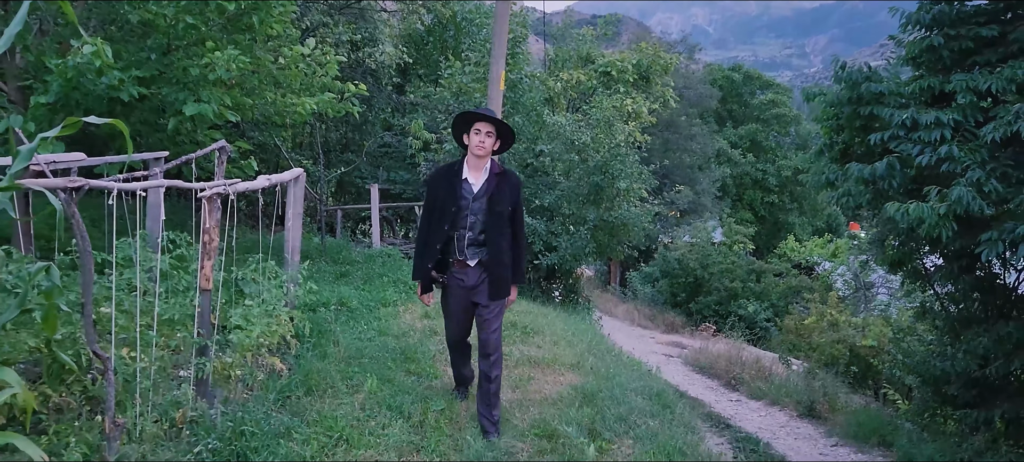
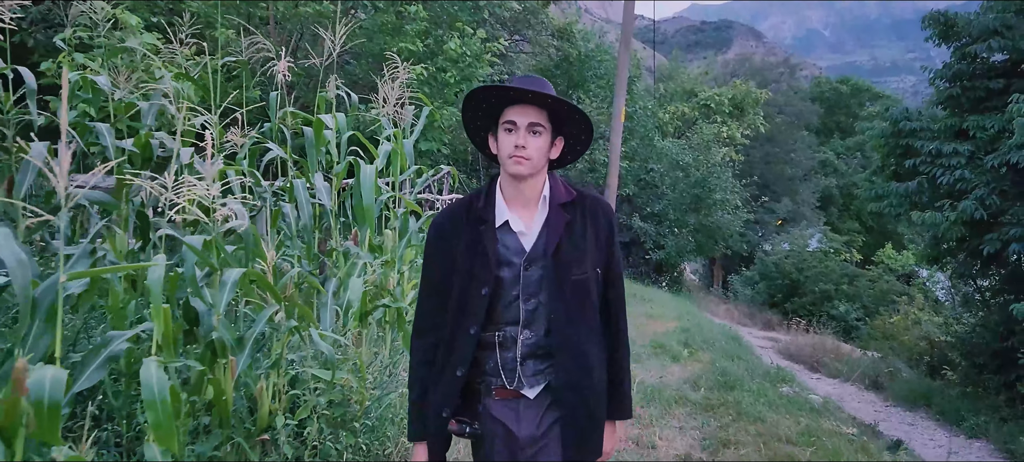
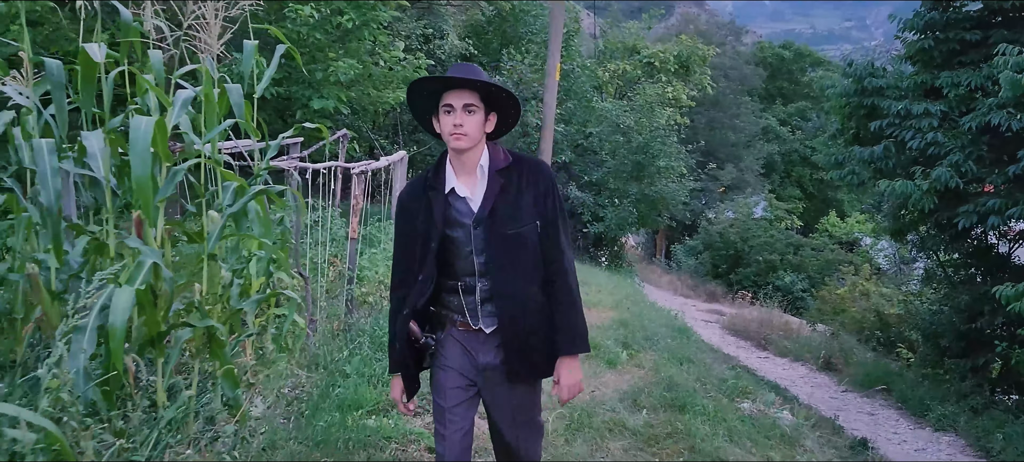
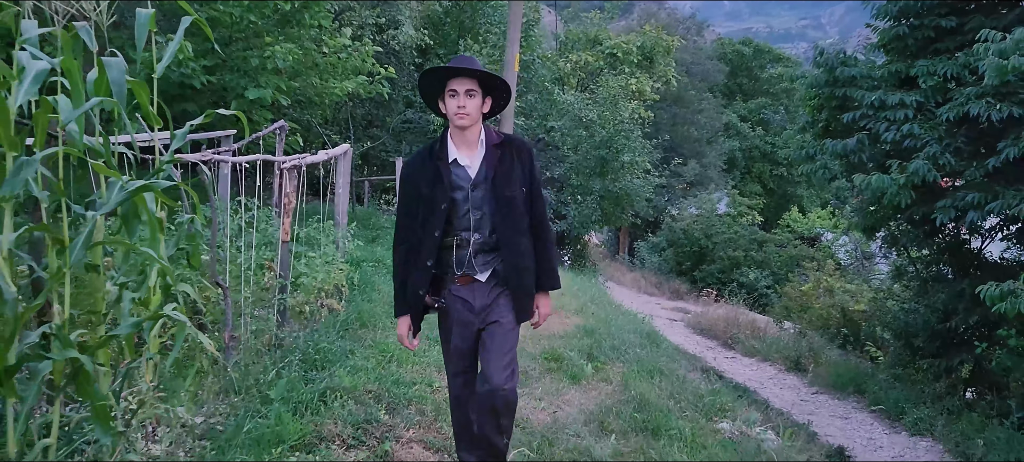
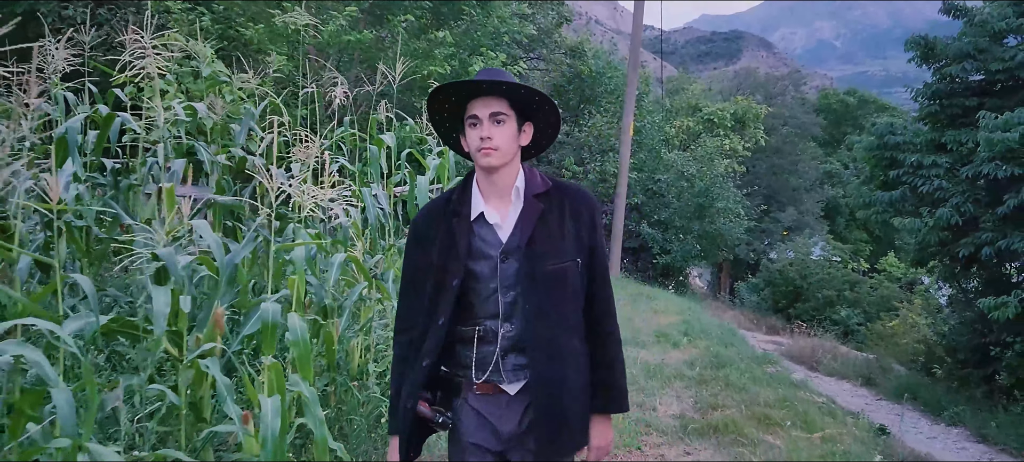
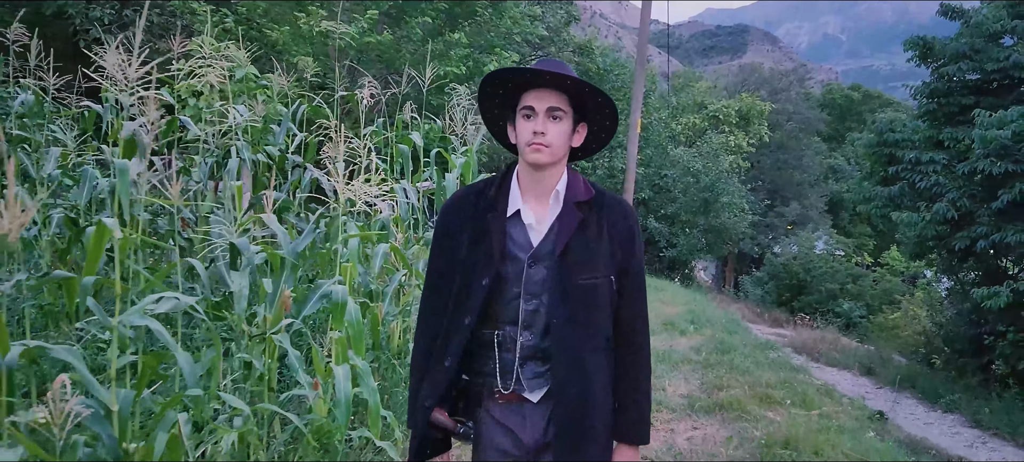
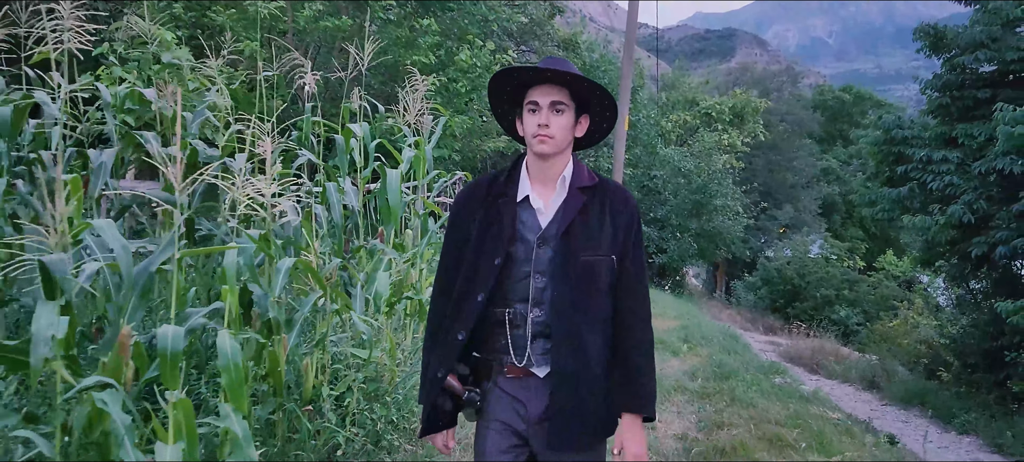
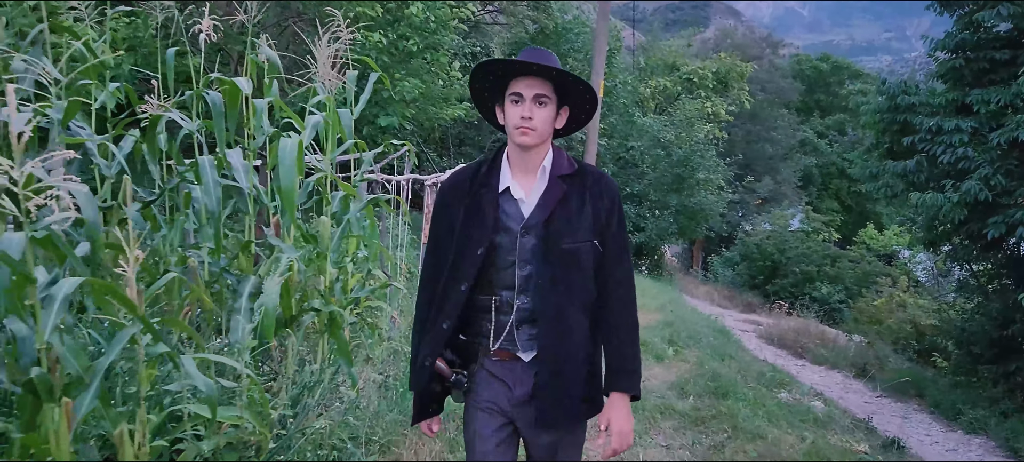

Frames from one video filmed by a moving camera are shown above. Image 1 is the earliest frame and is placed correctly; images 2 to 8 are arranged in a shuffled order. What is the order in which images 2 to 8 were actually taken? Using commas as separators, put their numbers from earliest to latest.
4, 3, 8, 2, 7, 5, 6
